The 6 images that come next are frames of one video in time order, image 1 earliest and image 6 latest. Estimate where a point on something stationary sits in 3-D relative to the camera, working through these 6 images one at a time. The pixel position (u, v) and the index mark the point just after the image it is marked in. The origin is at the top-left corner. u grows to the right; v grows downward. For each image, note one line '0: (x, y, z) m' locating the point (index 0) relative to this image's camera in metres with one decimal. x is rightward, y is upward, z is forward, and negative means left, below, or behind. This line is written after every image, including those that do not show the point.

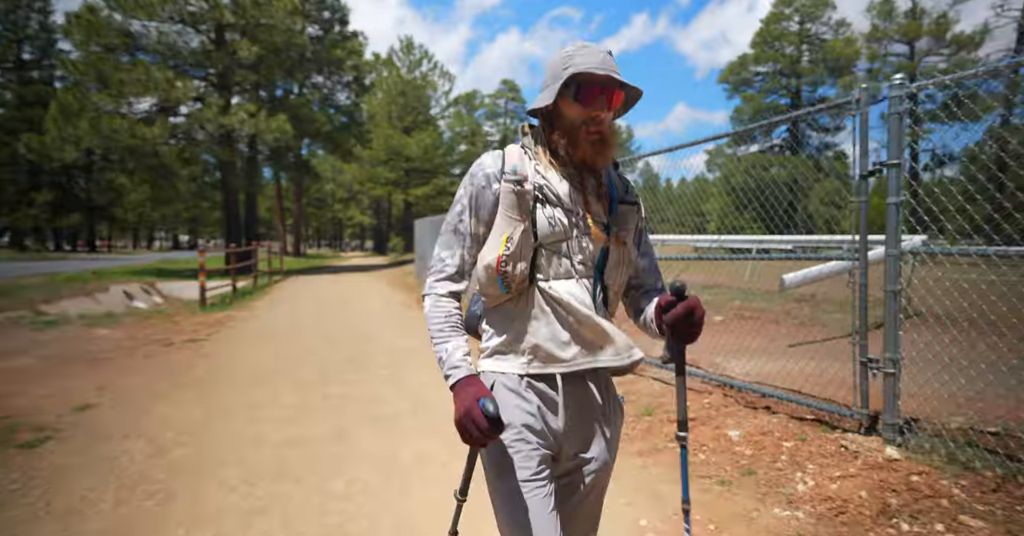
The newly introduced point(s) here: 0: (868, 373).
0: (+2.3, -0.7, +3.4) m
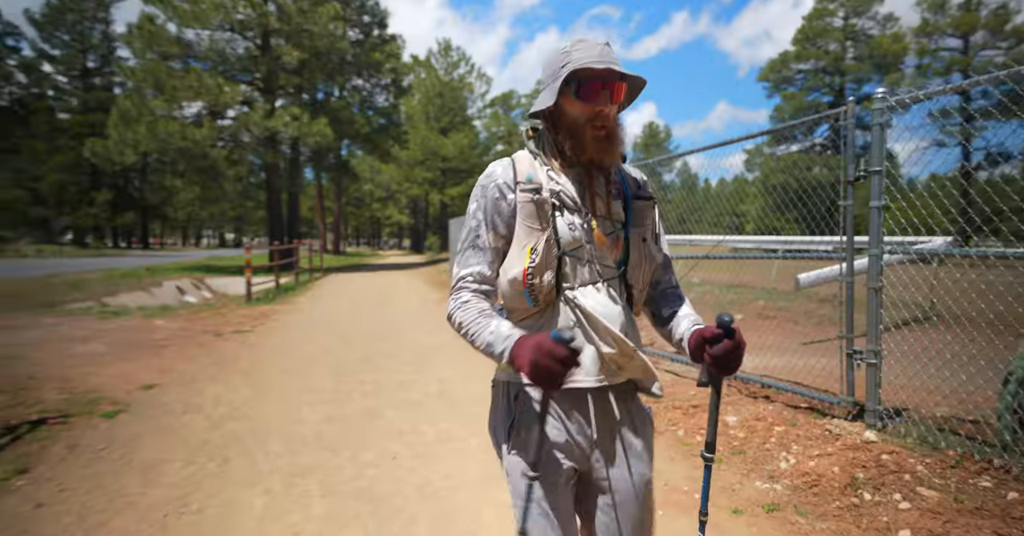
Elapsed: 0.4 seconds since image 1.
0: (+2.4, -0.7, +3.7) m
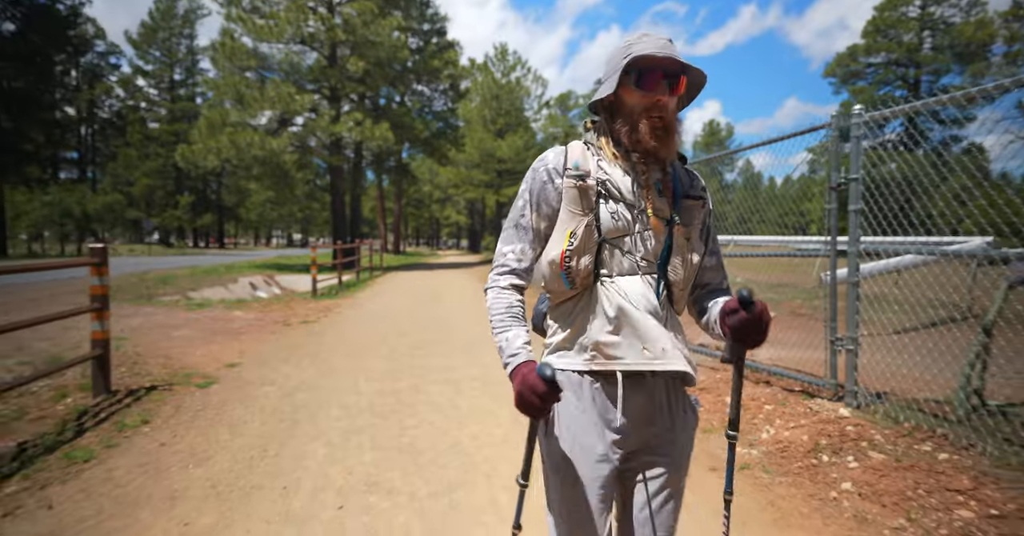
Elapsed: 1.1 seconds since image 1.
0: (+2.5, -0.6, +4.1) m
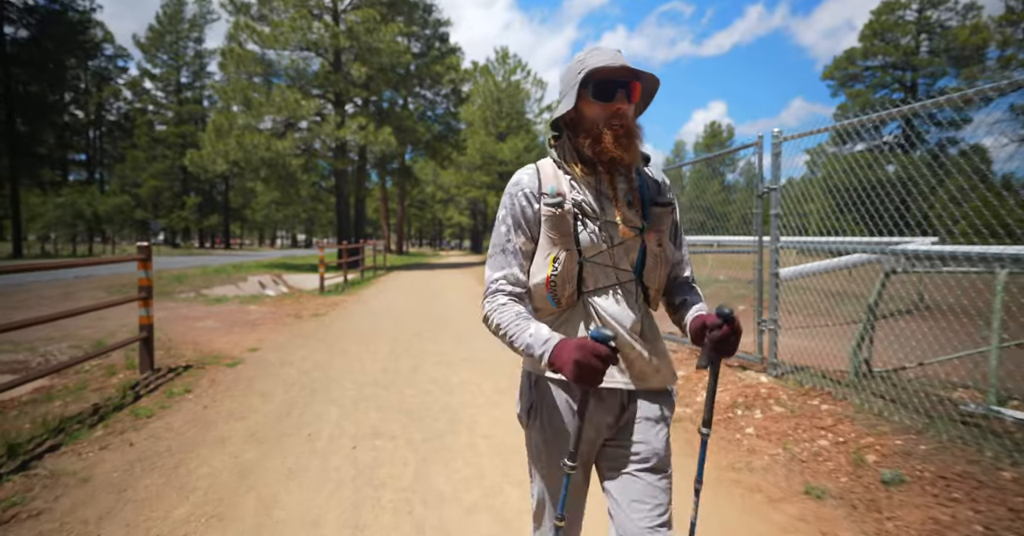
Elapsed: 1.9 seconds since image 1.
0: (+2.4, -0.6, +4.9) m
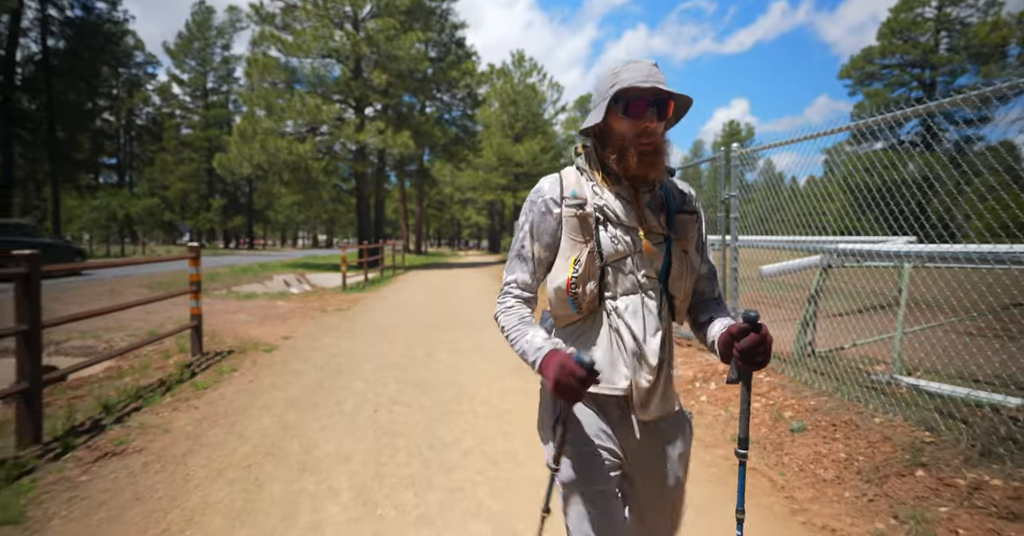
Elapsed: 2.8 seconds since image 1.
0: (+2.3, -0.5, +5.7) m
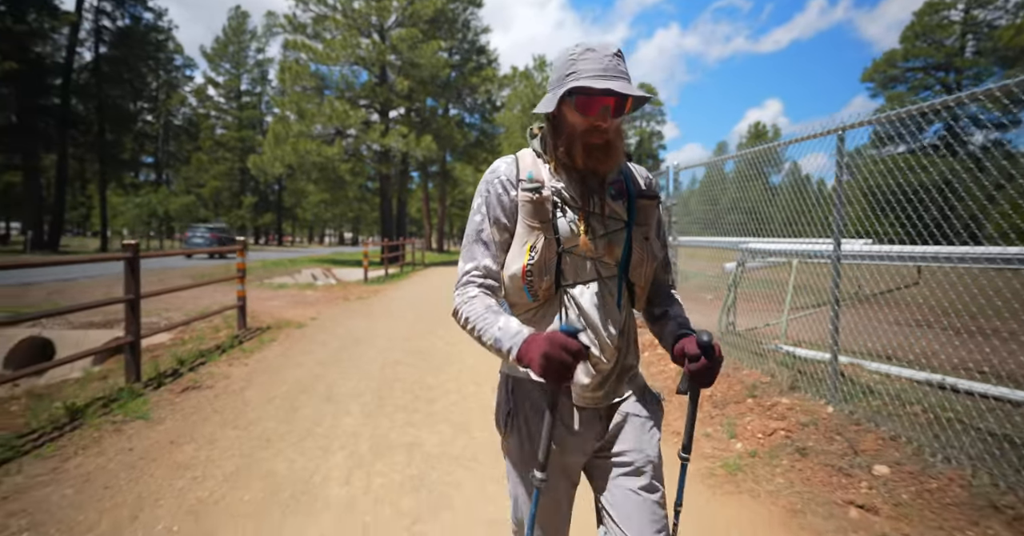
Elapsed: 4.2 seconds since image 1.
0: (+2.1, -0.5, +6.8) m
